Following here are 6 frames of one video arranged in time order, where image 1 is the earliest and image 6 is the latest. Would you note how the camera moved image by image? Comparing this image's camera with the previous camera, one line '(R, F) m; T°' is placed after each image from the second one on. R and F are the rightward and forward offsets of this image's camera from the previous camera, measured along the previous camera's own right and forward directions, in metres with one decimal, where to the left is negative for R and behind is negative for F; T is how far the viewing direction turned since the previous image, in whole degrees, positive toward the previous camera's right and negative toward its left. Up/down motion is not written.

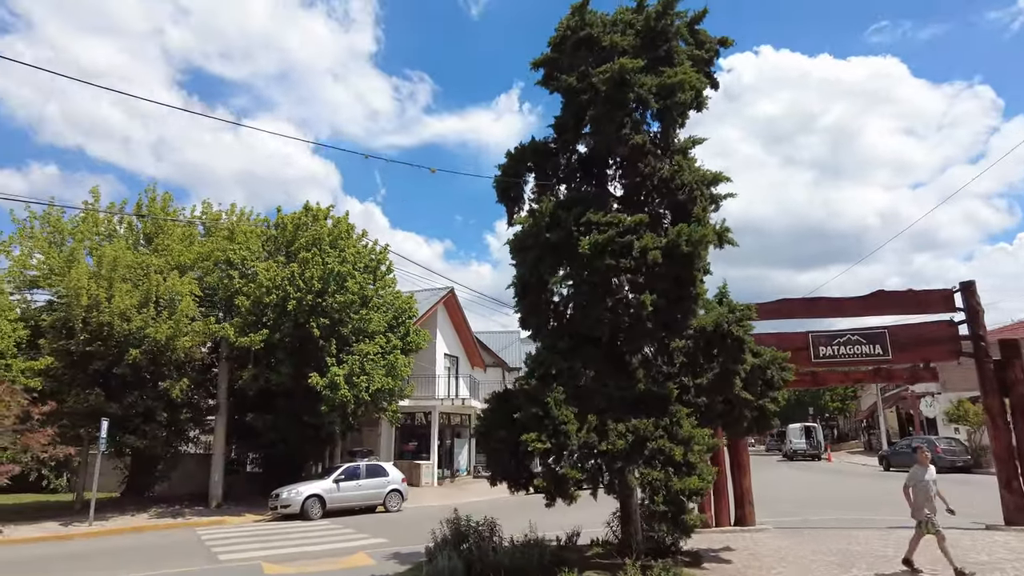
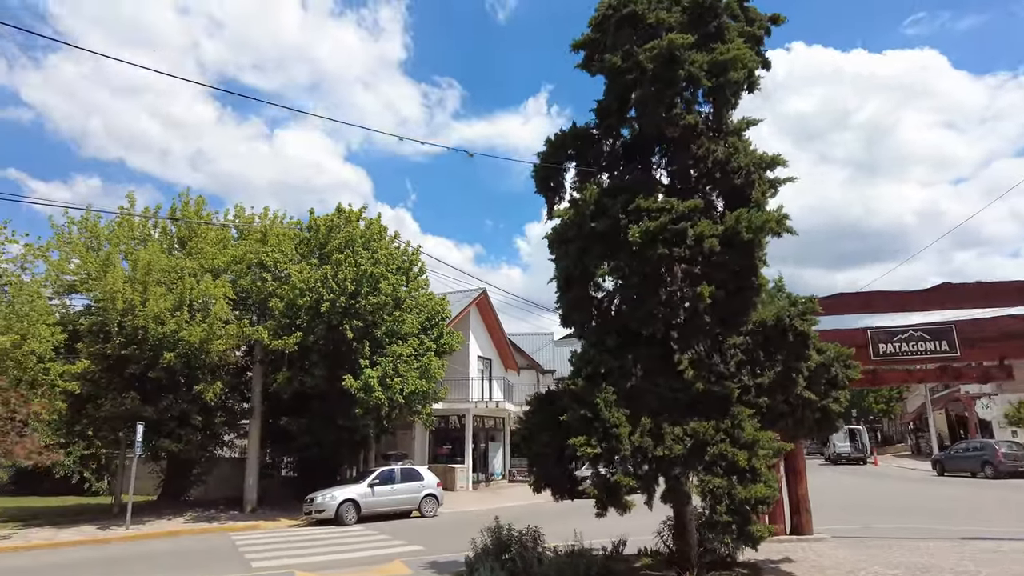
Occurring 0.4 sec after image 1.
(-0.2, +0.5) m; -3°
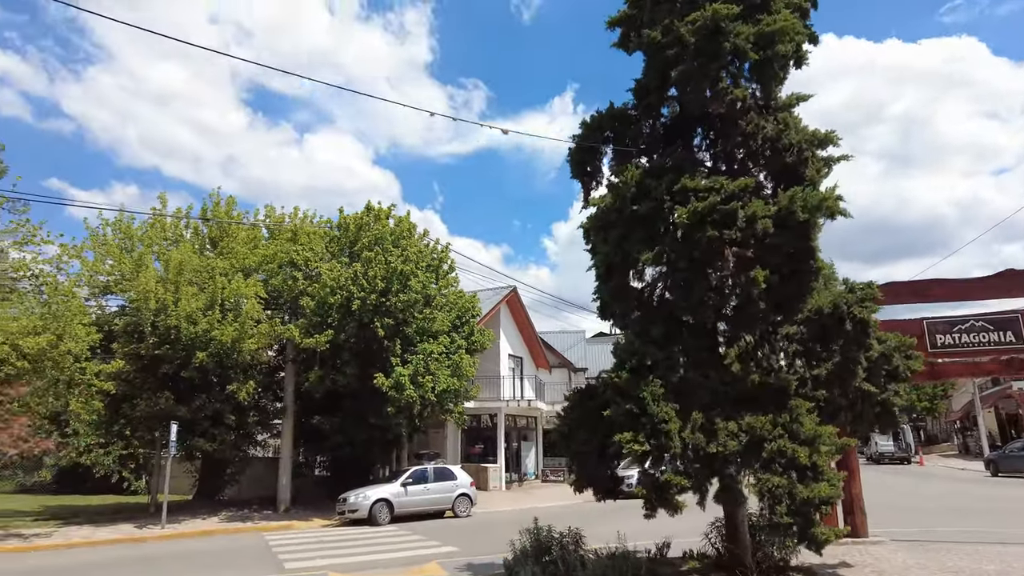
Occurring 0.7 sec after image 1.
(-0.1, +0.4) m; -2°
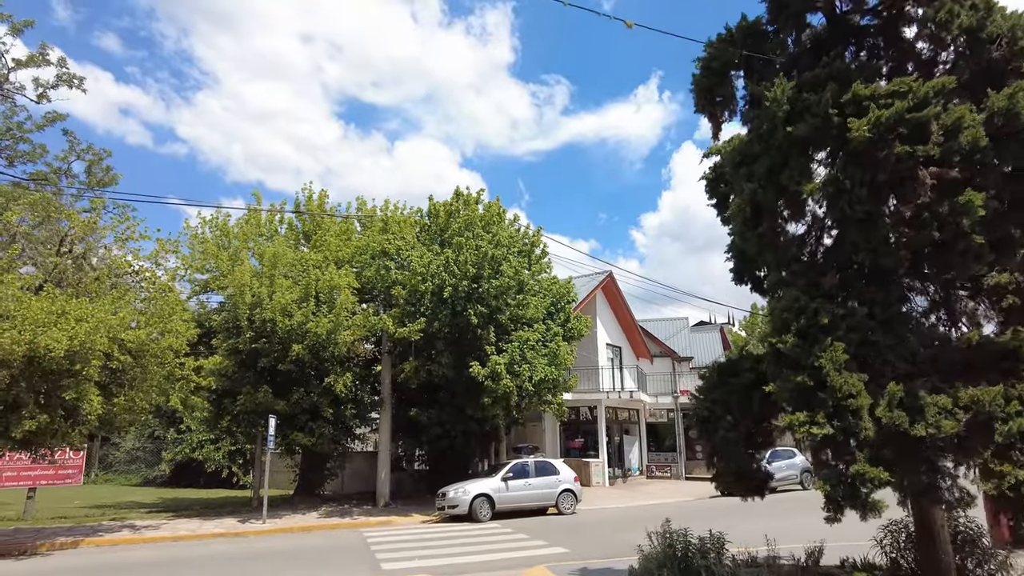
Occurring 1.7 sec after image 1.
(-0.3, +1.2) m; -8°
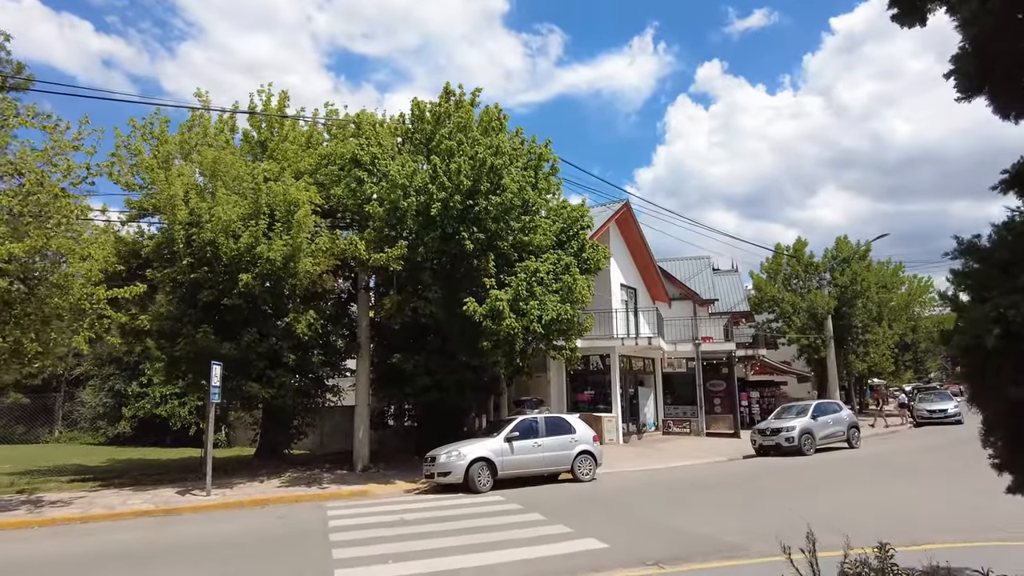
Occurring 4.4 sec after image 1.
(-0.3, +3.6) m; +1°
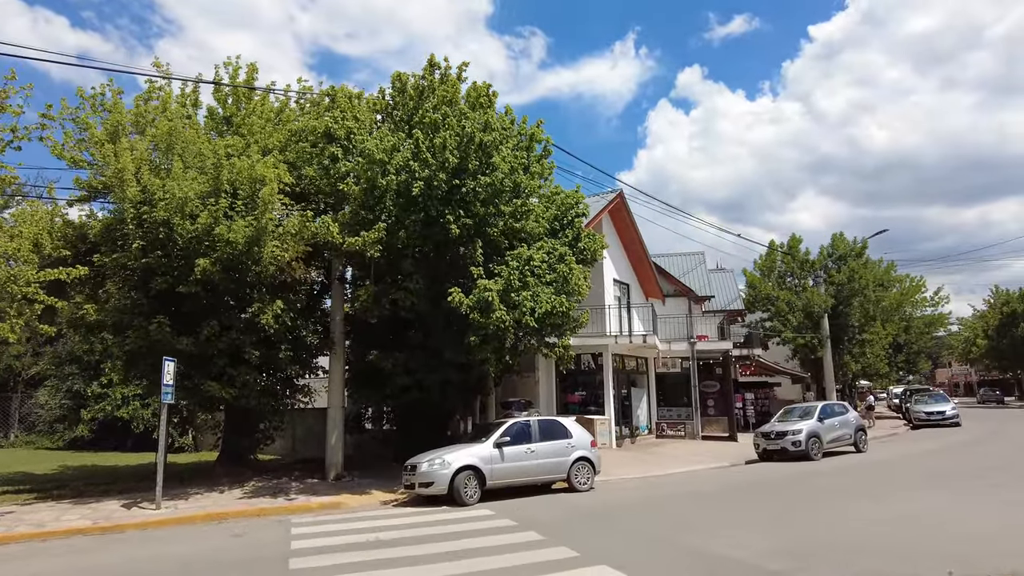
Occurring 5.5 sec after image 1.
(-0.2, +1.4) m; +2°
